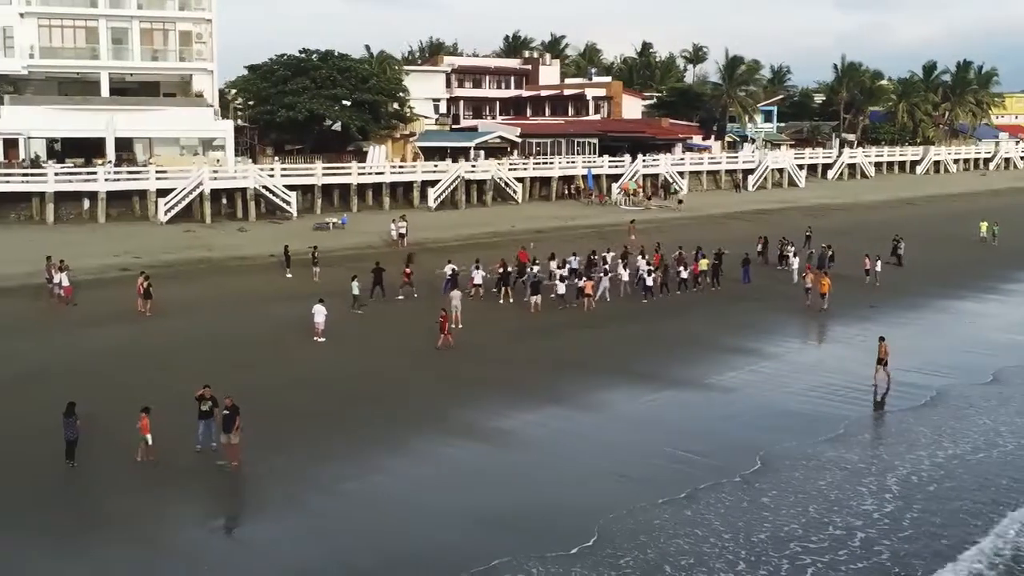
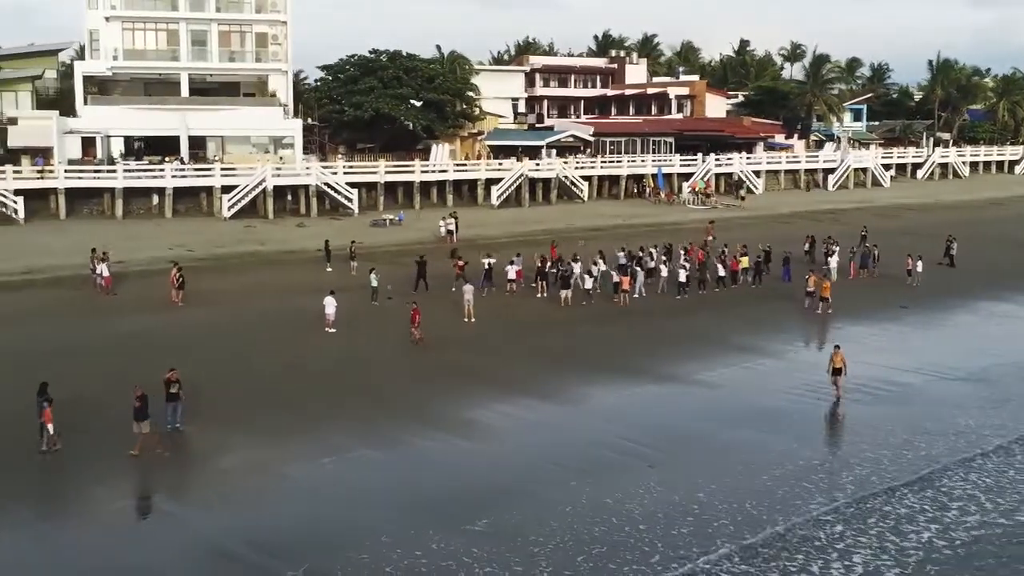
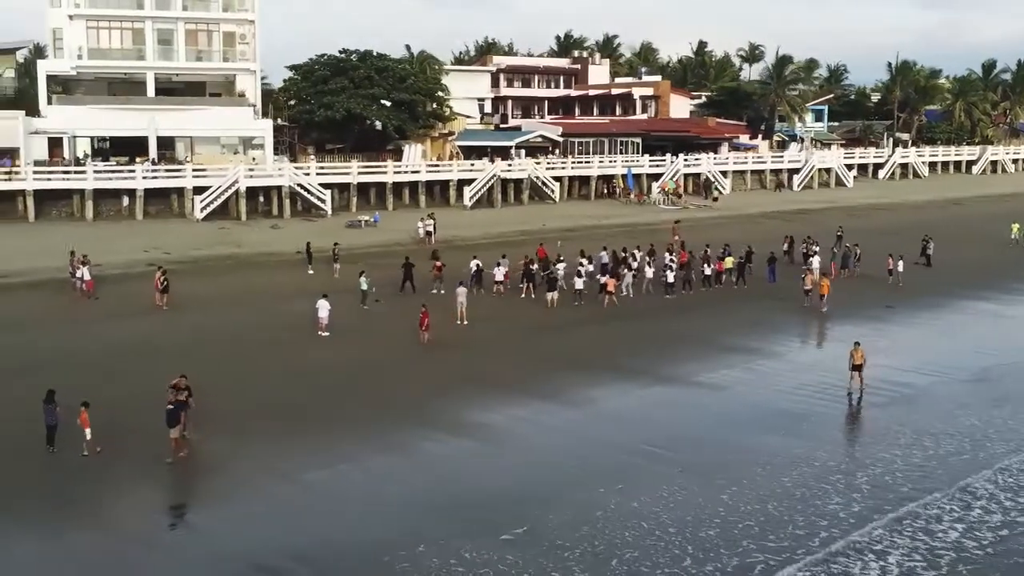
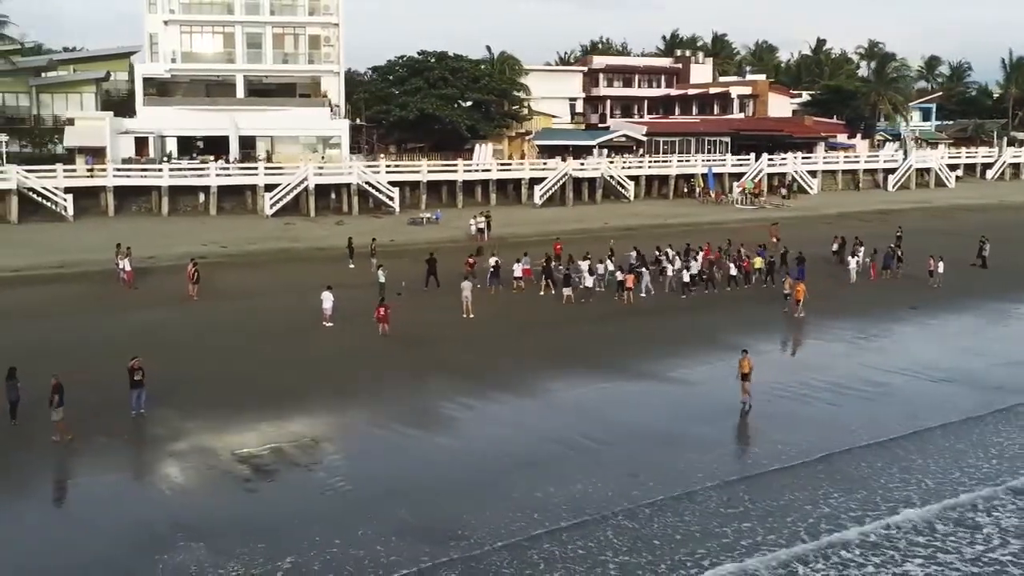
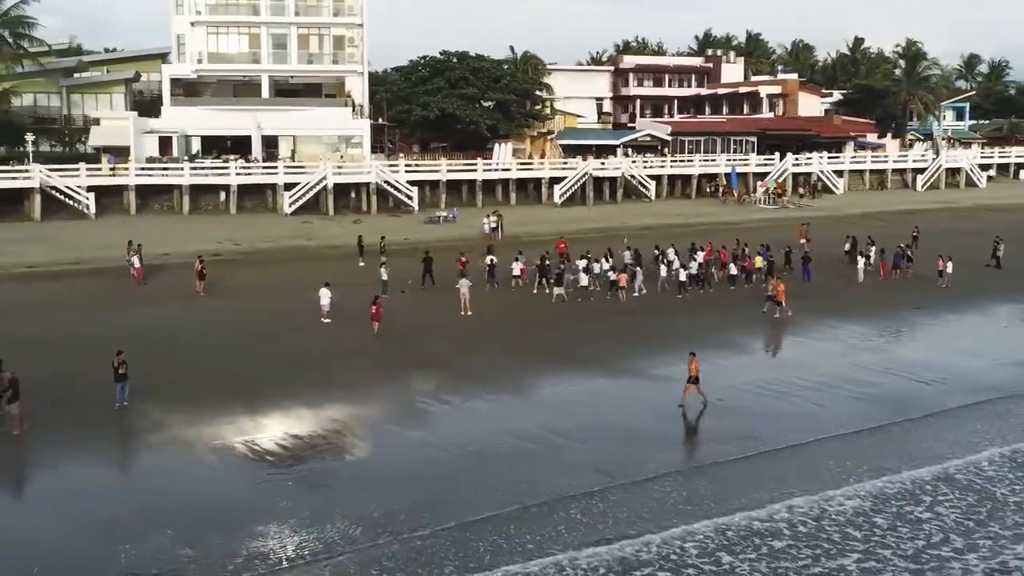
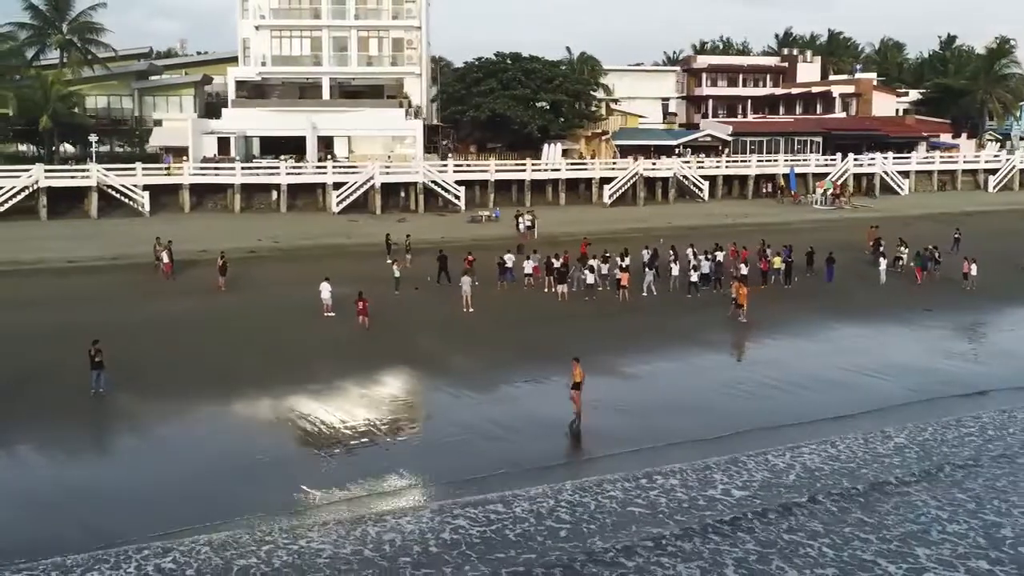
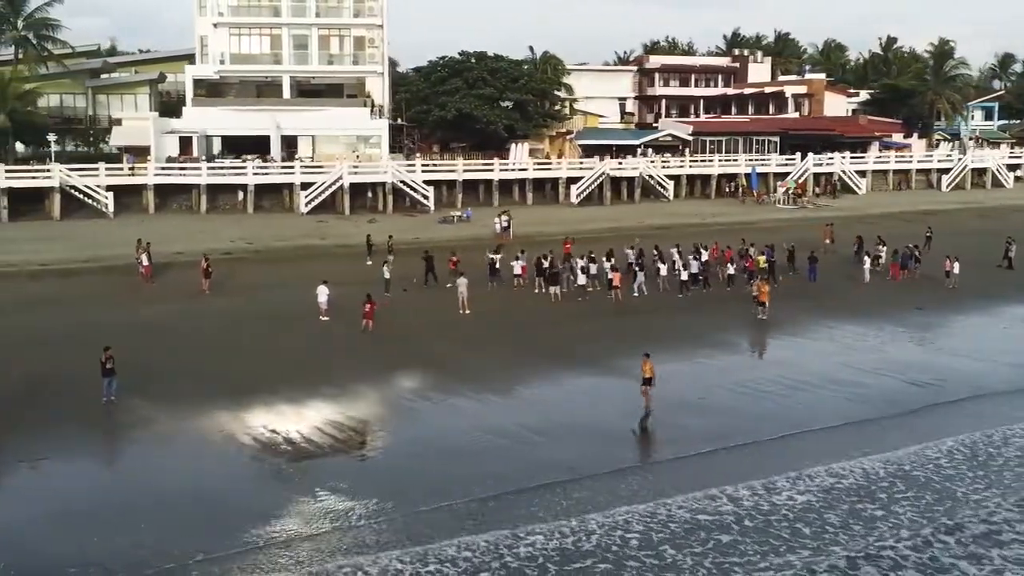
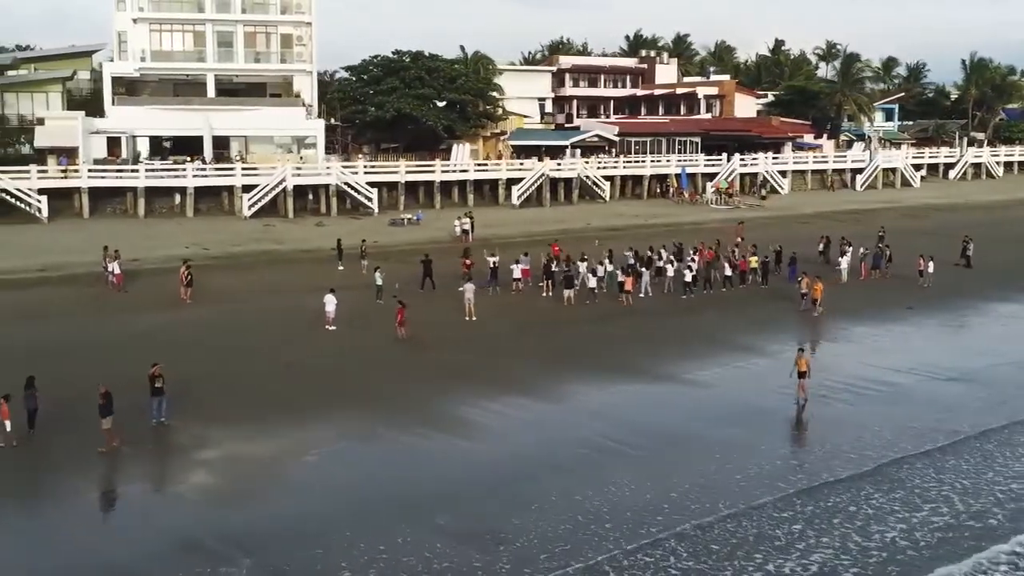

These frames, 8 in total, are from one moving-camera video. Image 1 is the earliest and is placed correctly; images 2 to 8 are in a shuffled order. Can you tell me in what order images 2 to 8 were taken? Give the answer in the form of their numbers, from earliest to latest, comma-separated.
3, 2, 8, 4, 5, 7, 6
